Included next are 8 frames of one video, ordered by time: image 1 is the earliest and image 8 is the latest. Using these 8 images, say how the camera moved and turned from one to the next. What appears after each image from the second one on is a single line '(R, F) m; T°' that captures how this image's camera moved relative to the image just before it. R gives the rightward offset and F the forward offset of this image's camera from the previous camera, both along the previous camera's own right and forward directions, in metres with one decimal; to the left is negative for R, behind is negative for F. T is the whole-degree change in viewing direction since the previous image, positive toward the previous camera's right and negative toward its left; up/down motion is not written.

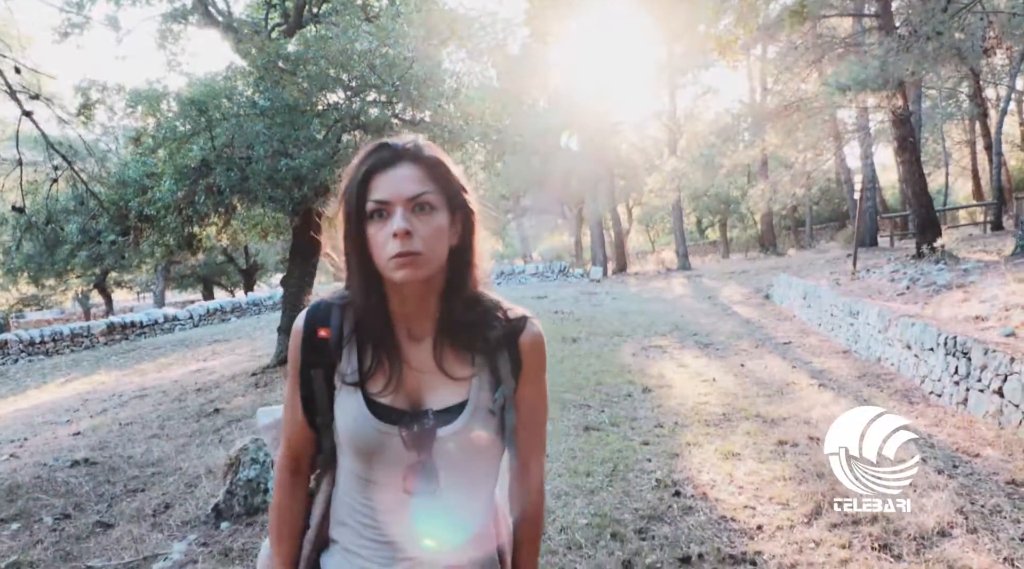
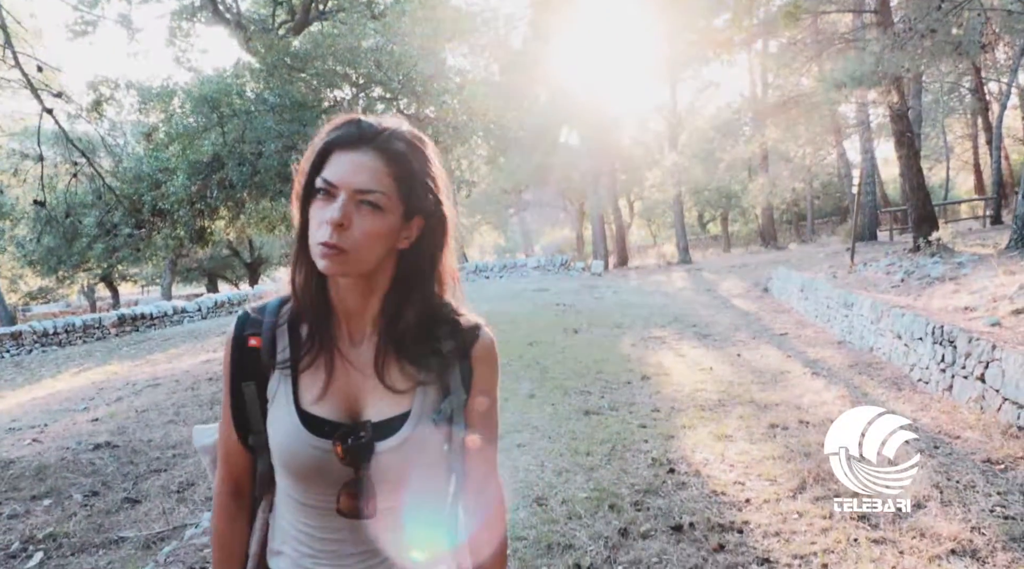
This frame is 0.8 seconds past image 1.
(0.0, -0.2) m; 0°
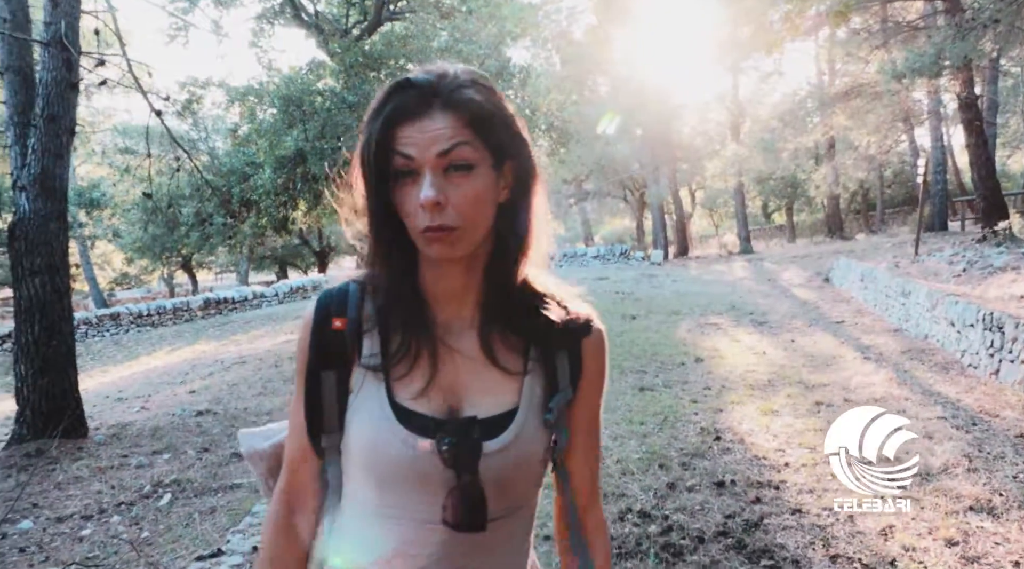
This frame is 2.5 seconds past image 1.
(0.0, -0.5) m; -5°
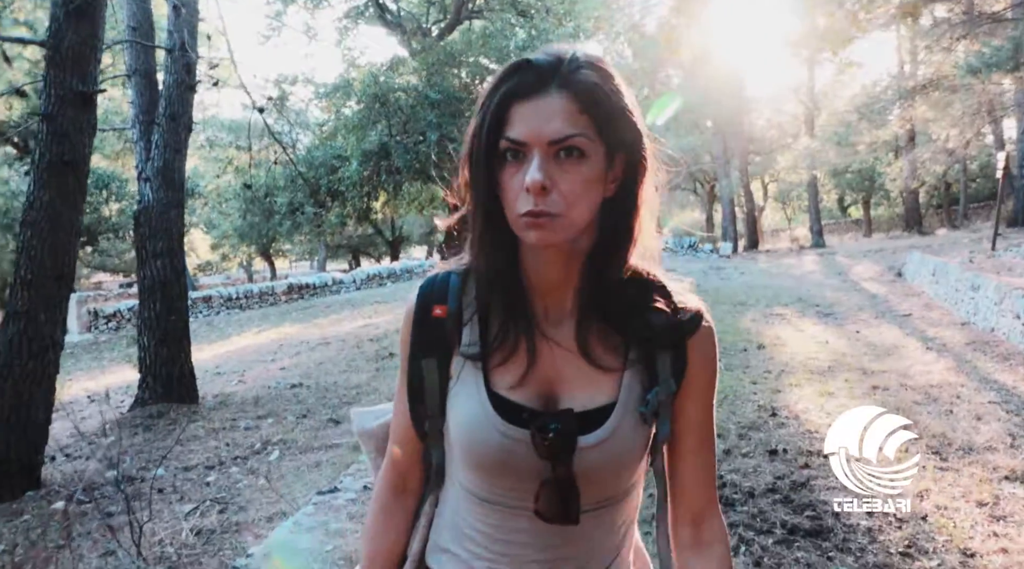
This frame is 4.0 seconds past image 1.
(0.0, -0.5) m; -5°
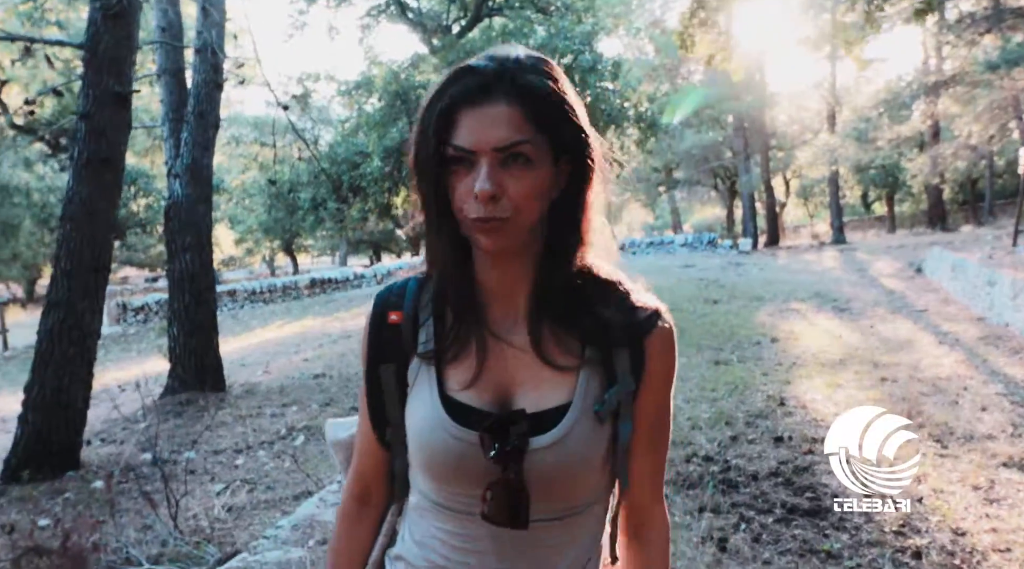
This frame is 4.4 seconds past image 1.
(0.0, -0.2) m; -2°
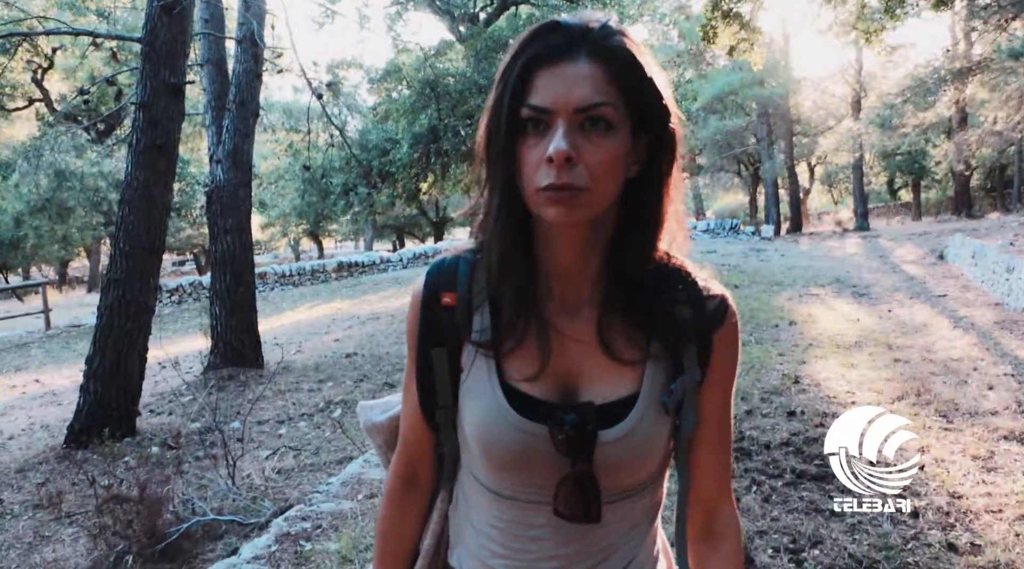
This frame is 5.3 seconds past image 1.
(0.0, -0.3) m; -2°
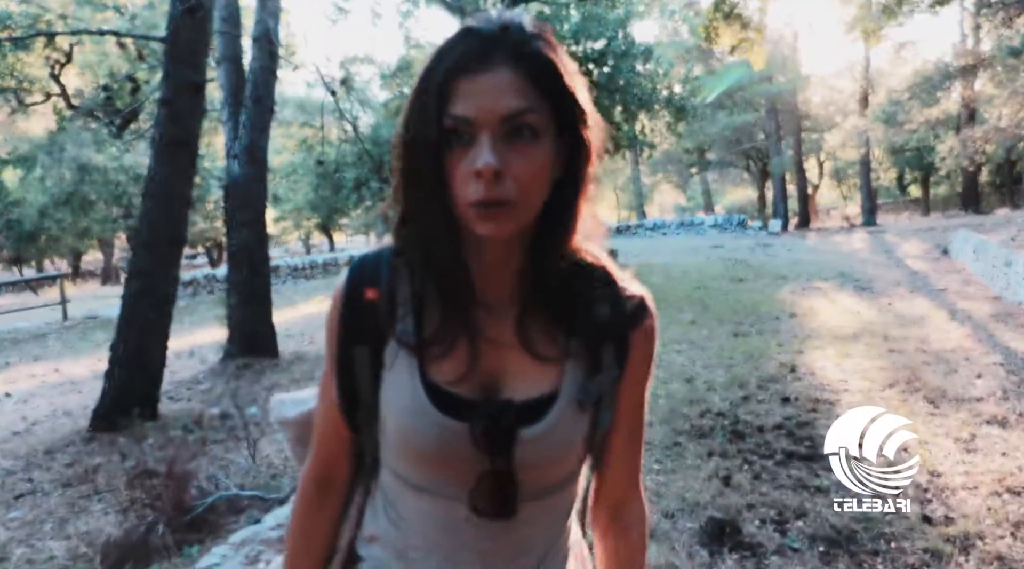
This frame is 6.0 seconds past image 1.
(0.0, -0.2) m; -1°
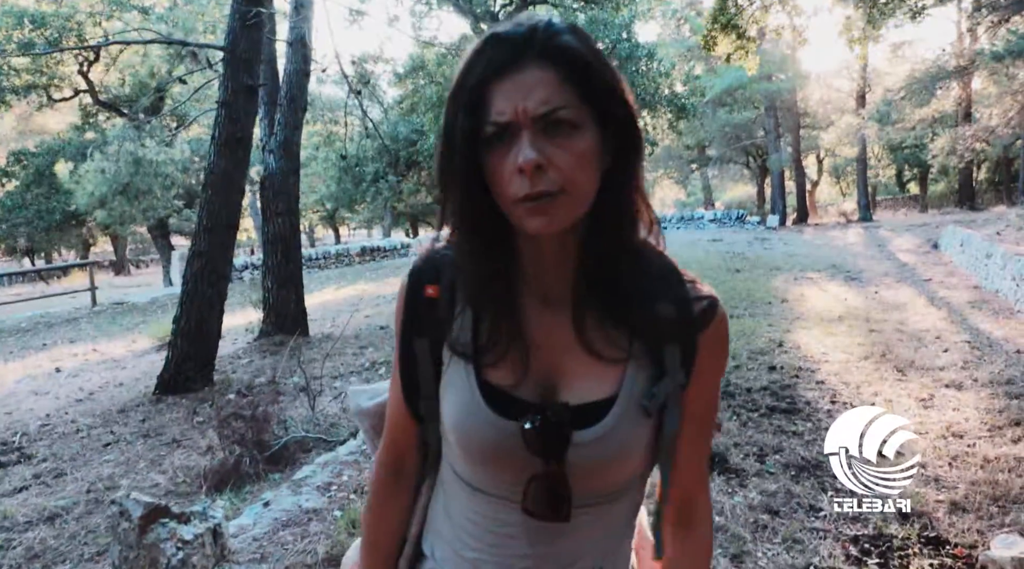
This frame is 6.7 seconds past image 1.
(-0.1, -0.6) m; 0°
